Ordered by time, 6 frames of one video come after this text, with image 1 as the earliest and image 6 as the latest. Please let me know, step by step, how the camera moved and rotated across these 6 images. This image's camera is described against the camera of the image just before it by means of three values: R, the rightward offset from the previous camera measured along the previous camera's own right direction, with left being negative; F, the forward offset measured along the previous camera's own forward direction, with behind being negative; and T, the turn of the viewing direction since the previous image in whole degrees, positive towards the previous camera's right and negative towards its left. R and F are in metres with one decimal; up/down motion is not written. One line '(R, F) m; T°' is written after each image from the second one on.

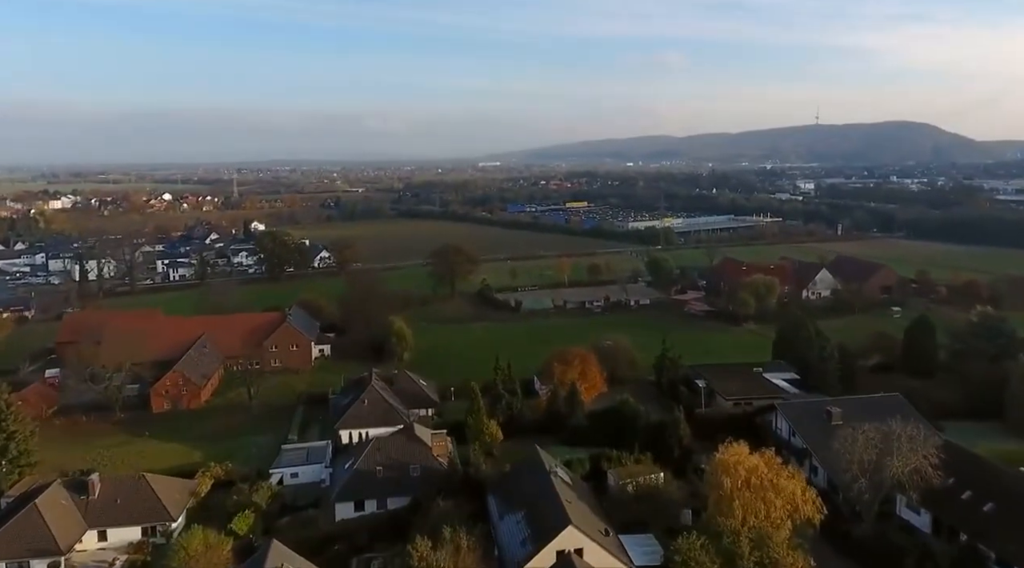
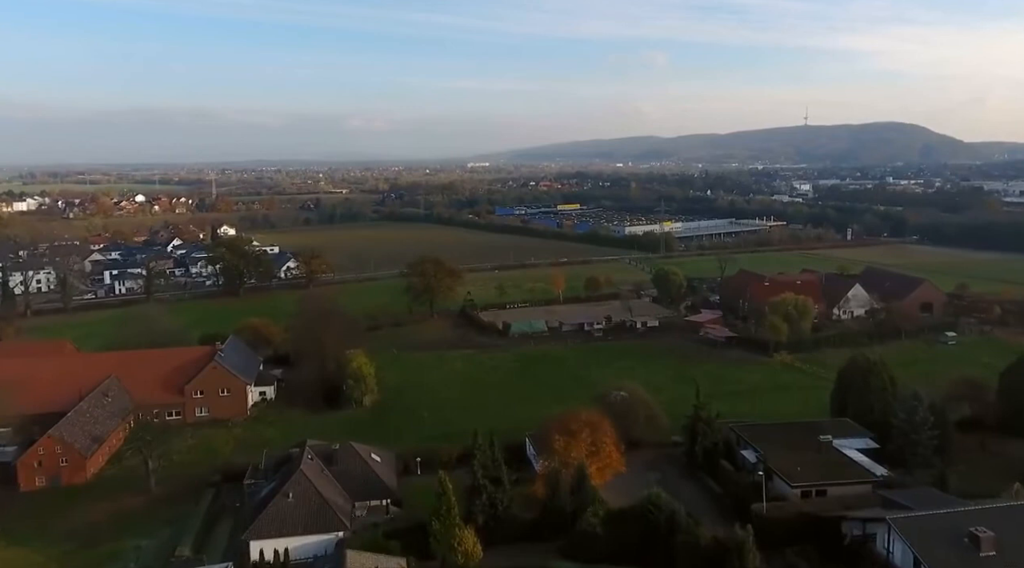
(+0.1, +4.0) m; +1°
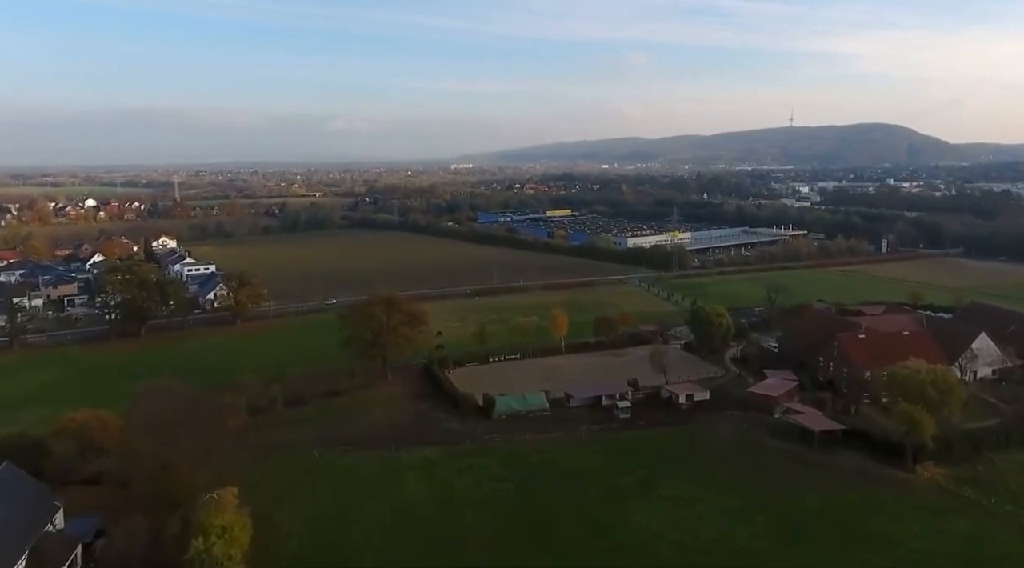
(0.0, +7.7) m; +1°
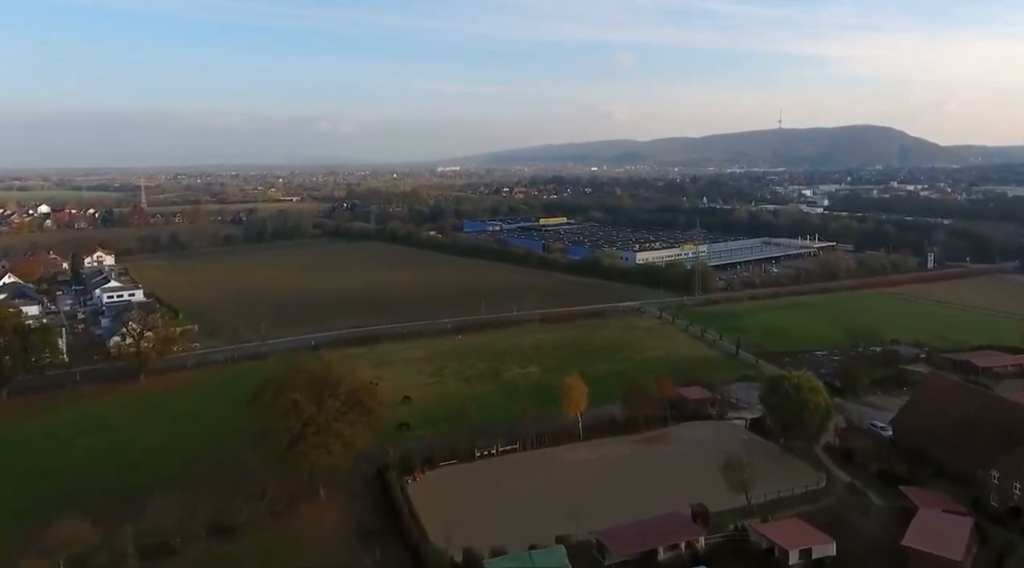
(-0.1, +6.7) m; +1°
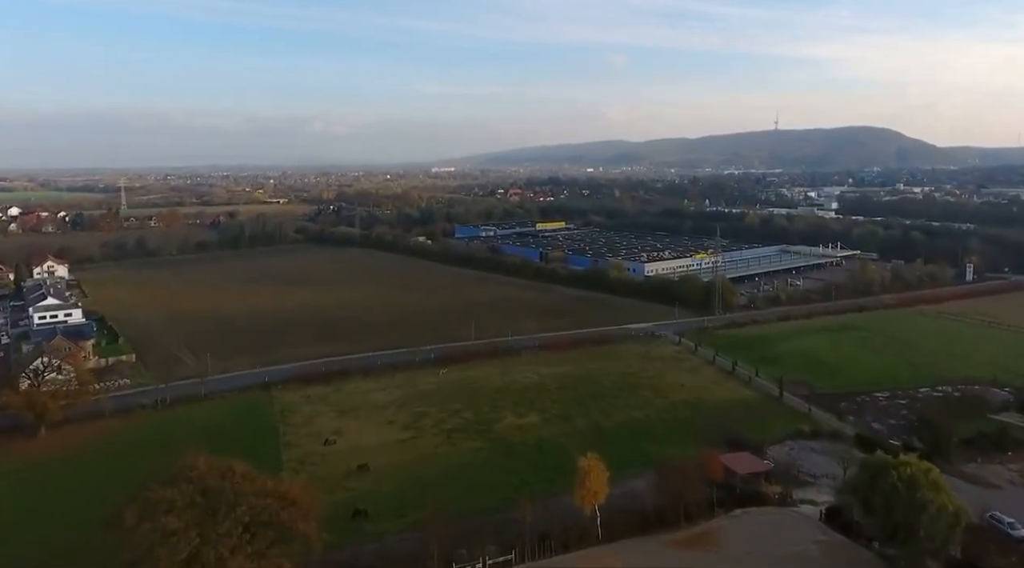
(0.0, +4.2) m; 0°
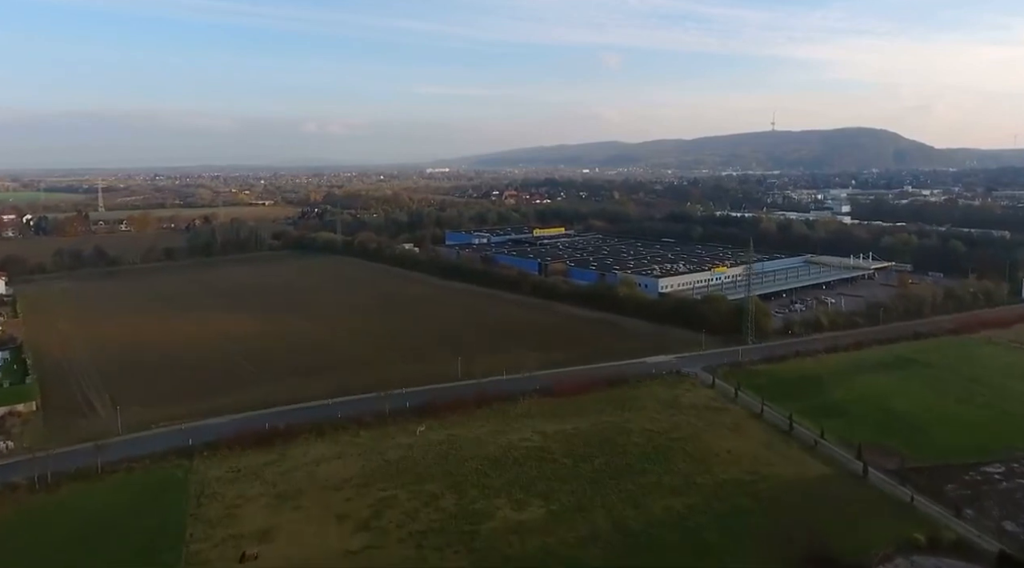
(0.0, +4.6) m; 0°
